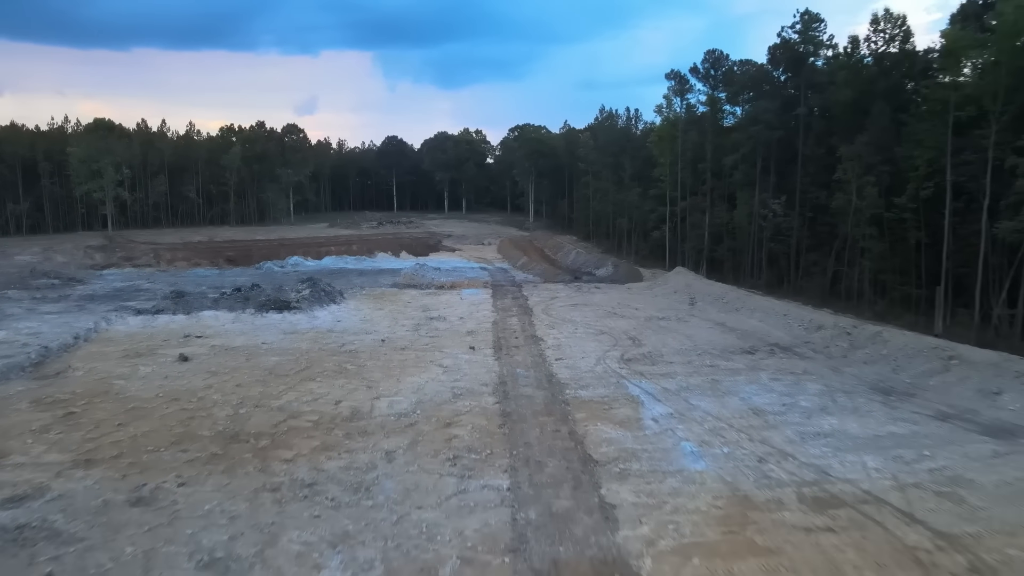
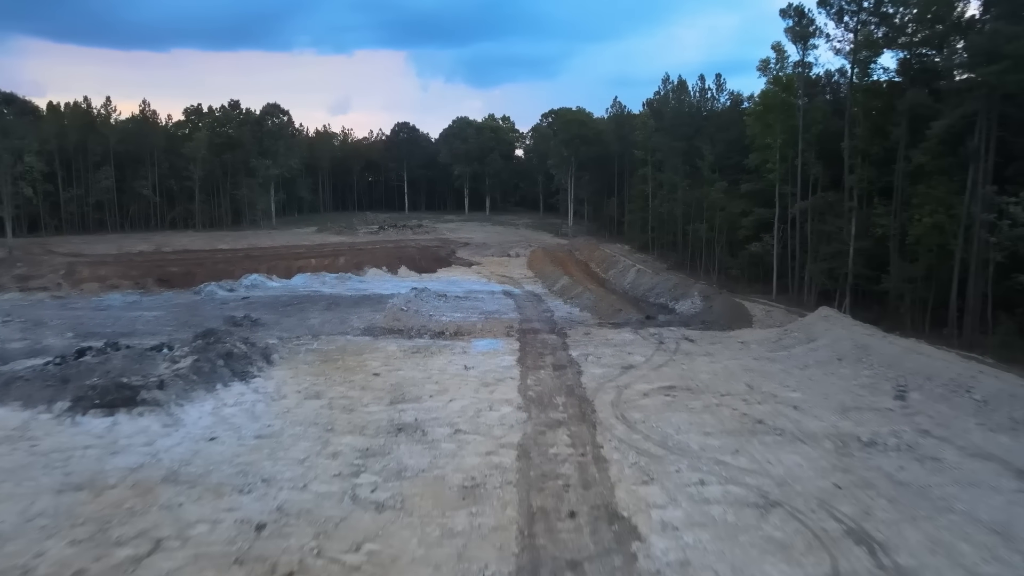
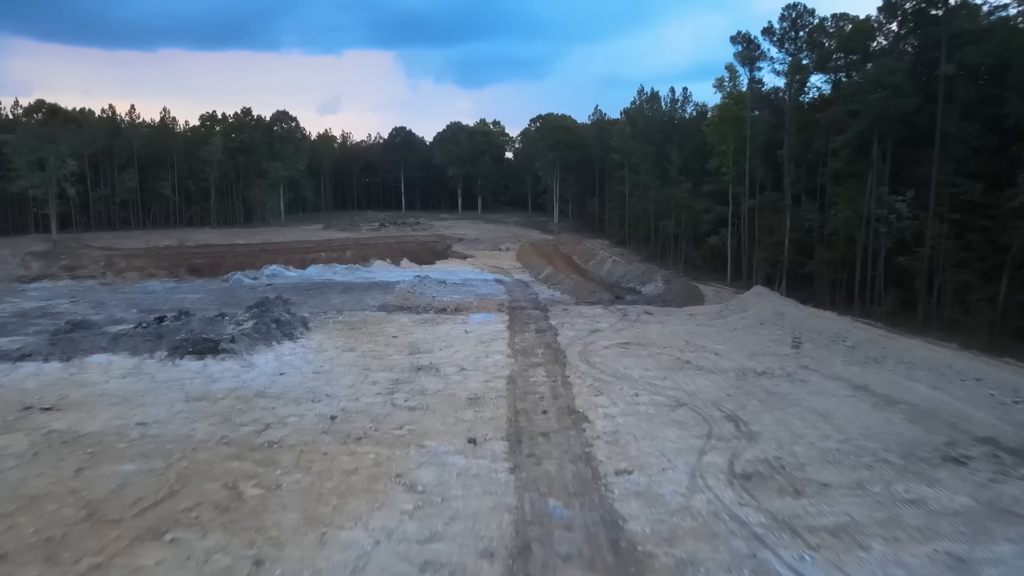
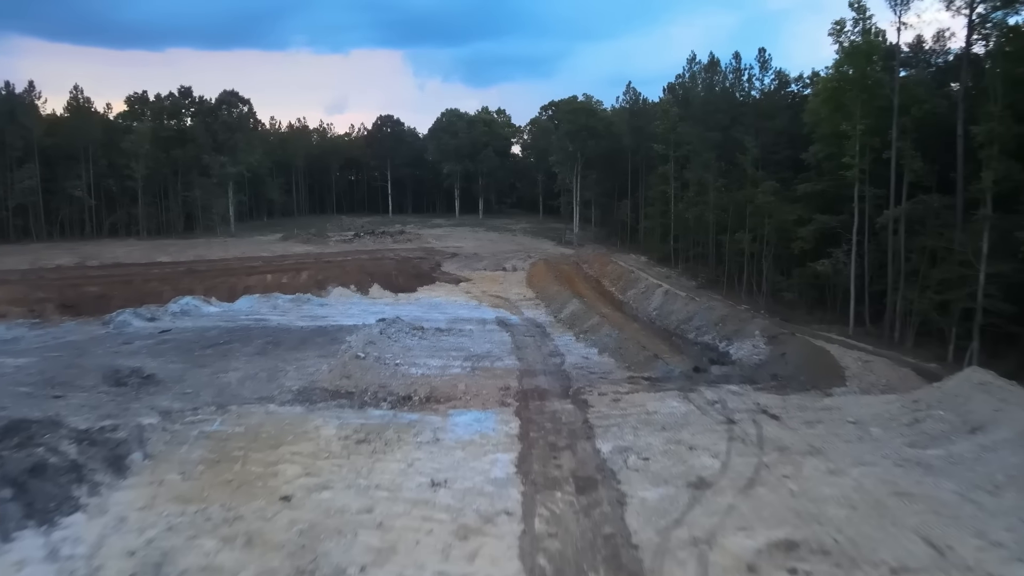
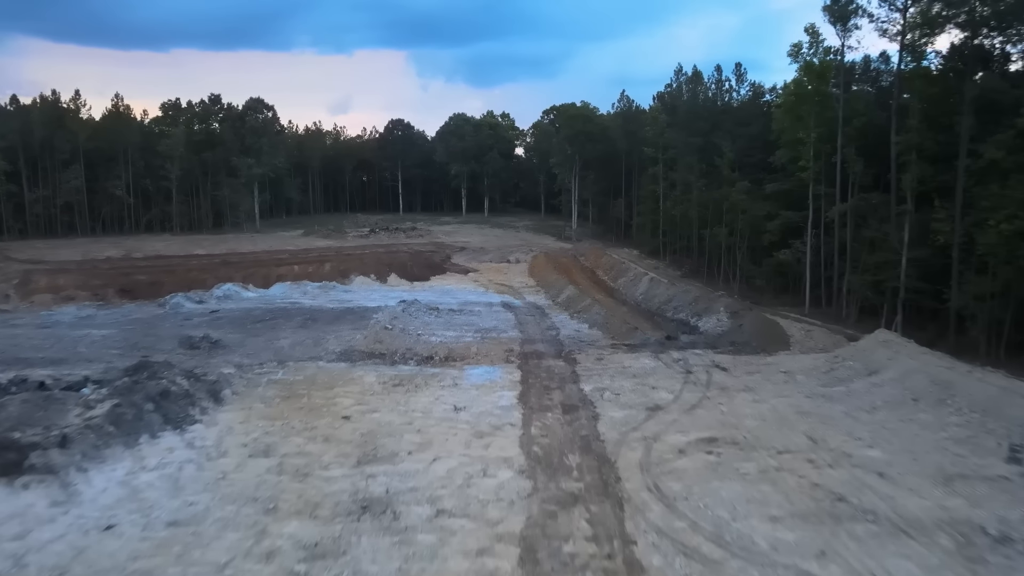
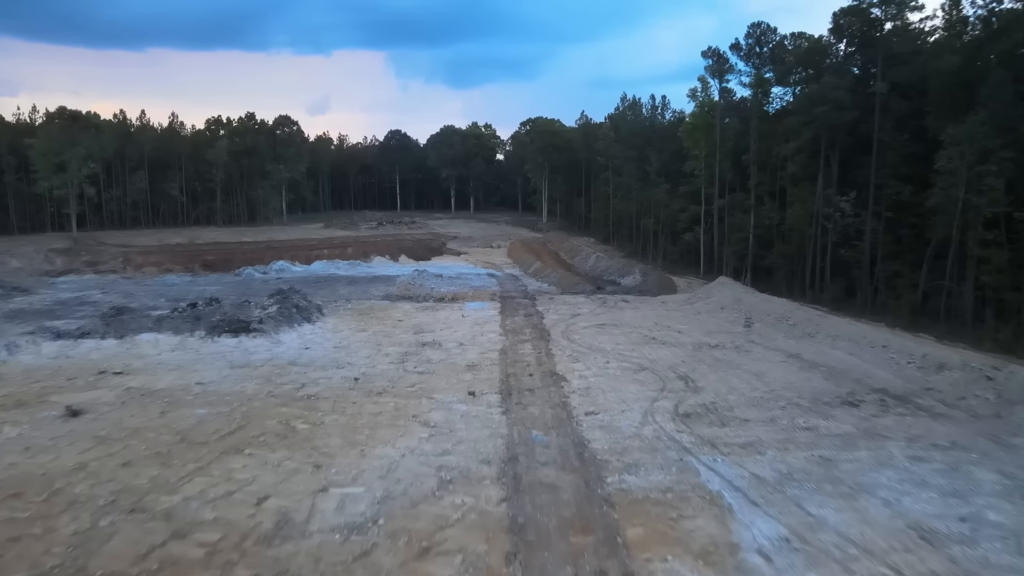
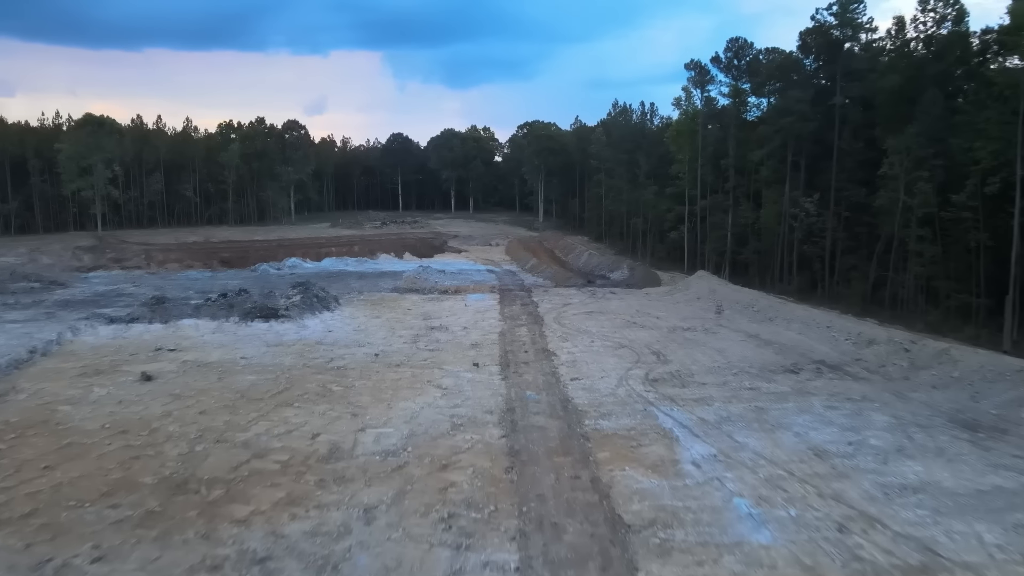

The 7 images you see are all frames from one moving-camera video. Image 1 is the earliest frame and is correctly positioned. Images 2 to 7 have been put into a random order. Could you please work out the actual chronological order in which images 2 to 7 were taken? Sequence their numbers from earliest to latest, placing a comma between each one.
7, 6, 3, 2, 5, 4
